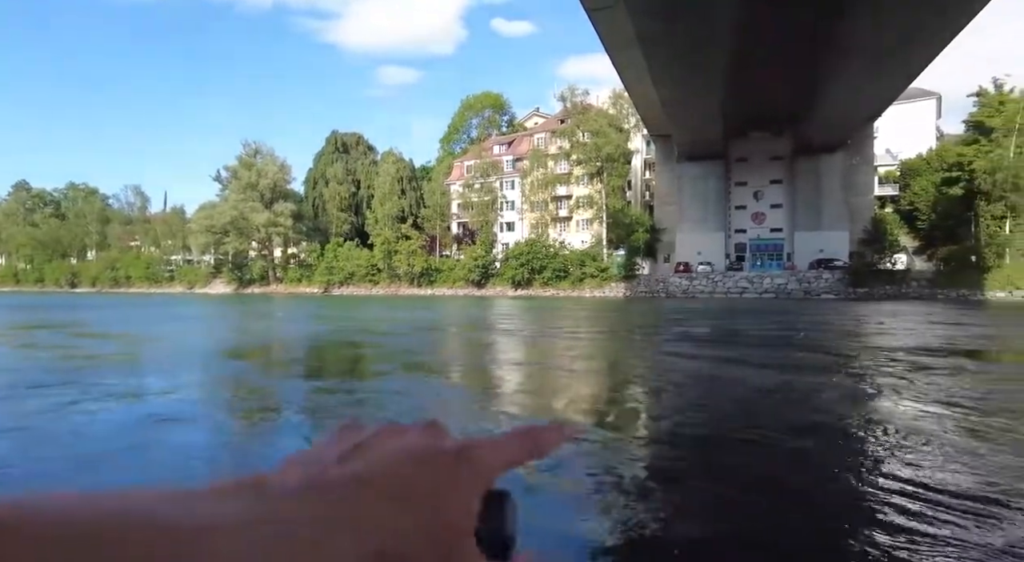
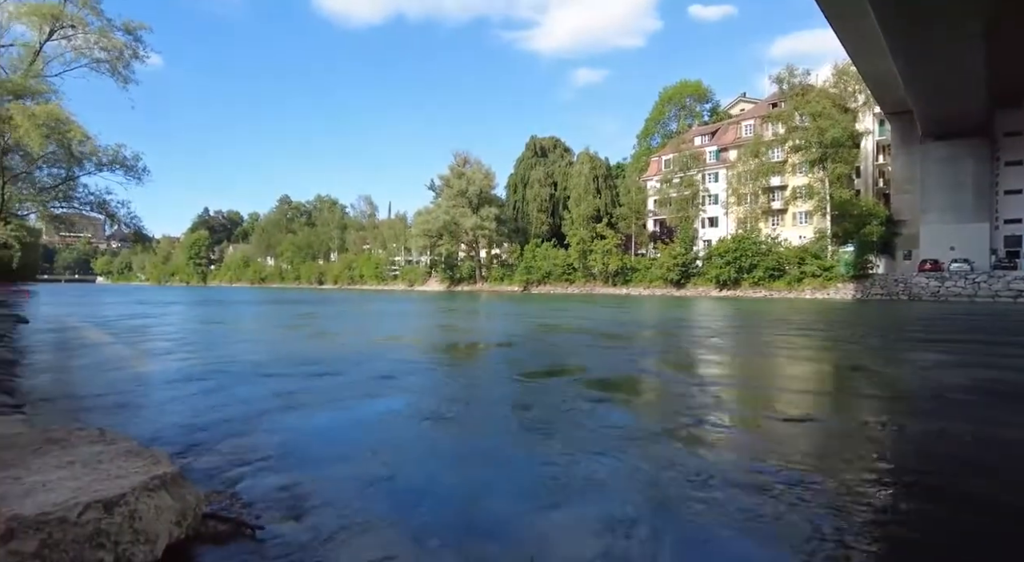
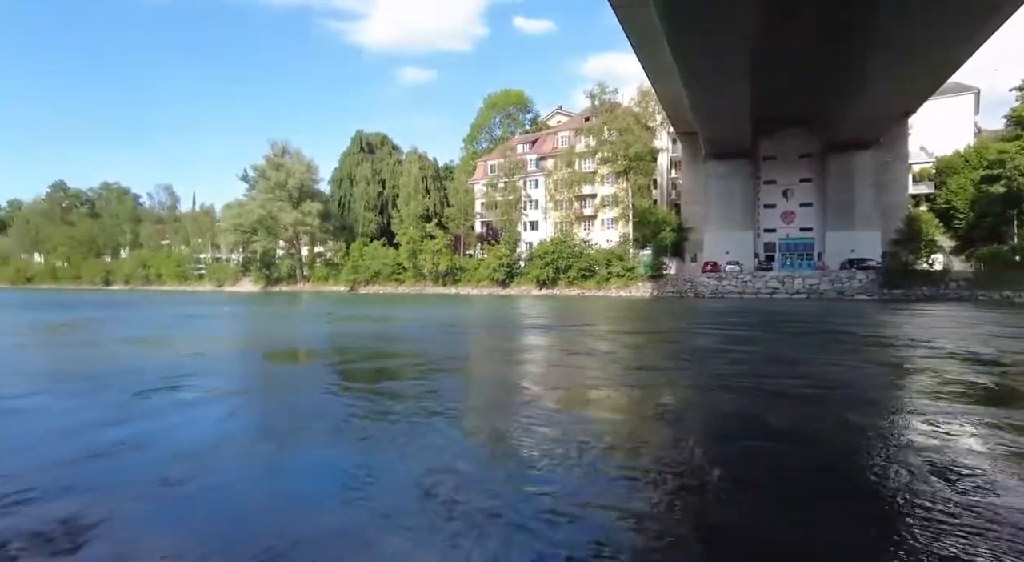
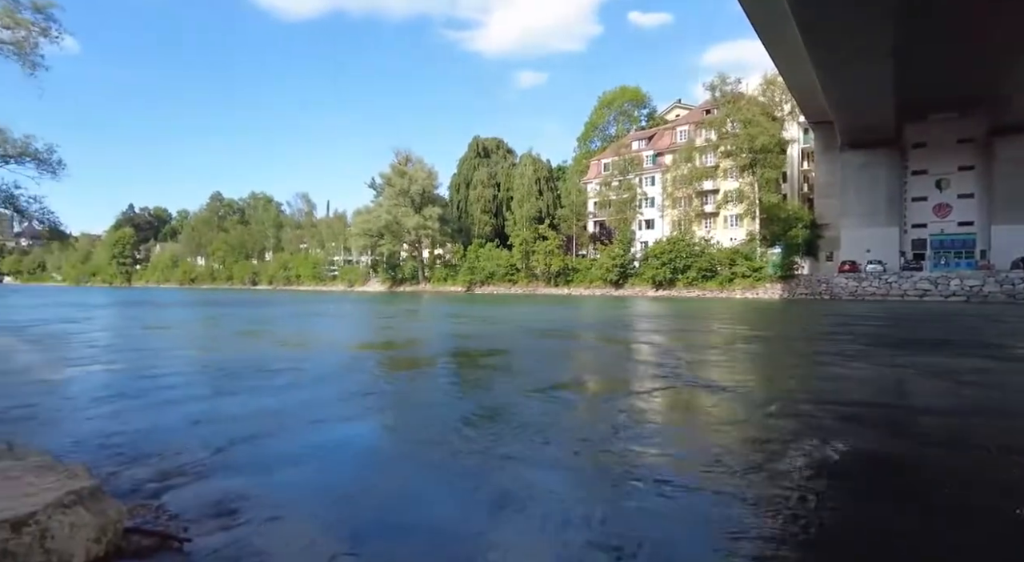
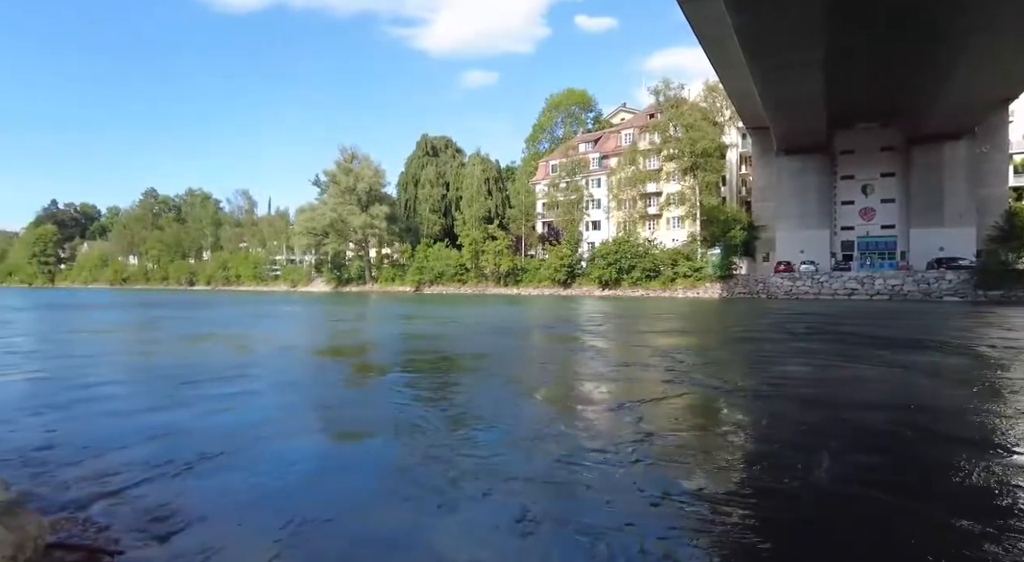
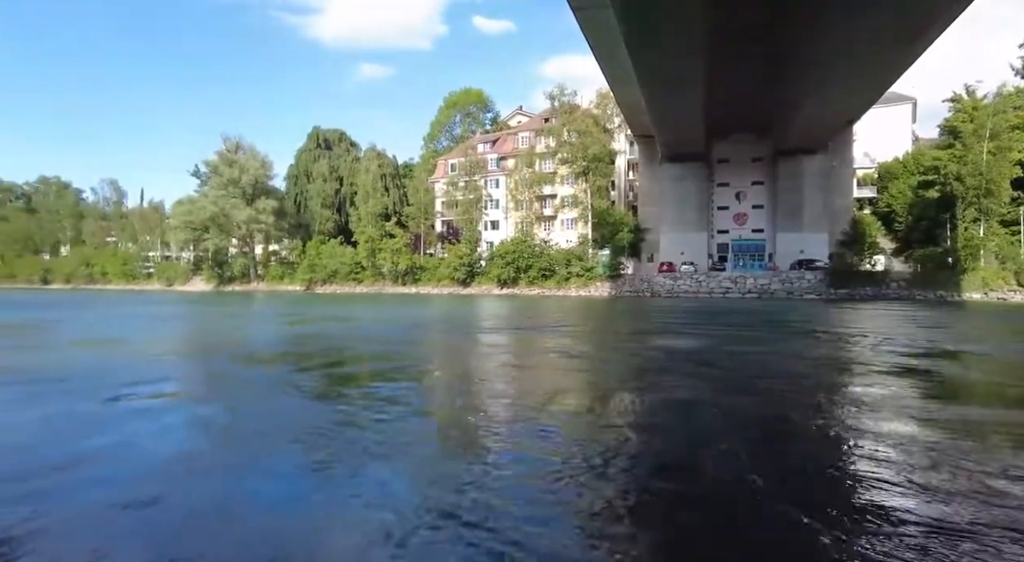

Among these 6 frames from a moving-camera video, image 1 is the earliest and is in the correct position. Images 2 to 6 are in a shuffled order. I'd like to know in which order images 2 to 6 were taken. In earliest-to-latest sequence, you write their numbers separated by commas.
6, 3, 5, 4, 2
